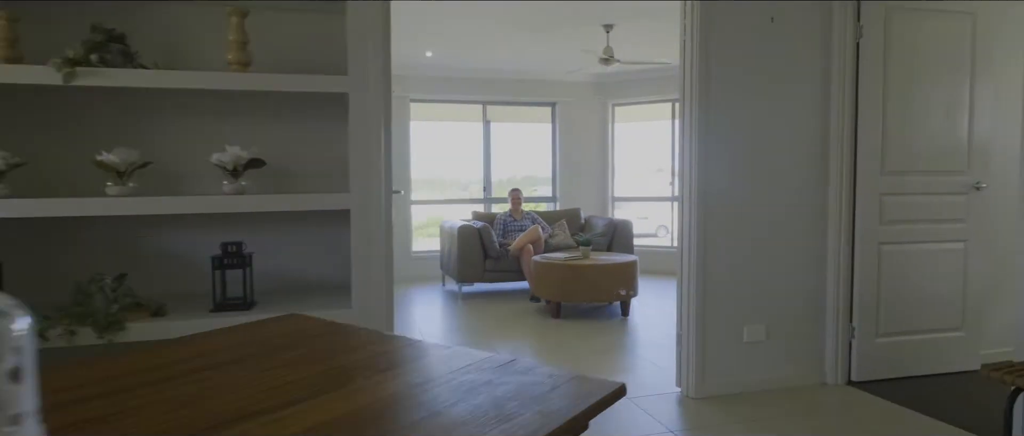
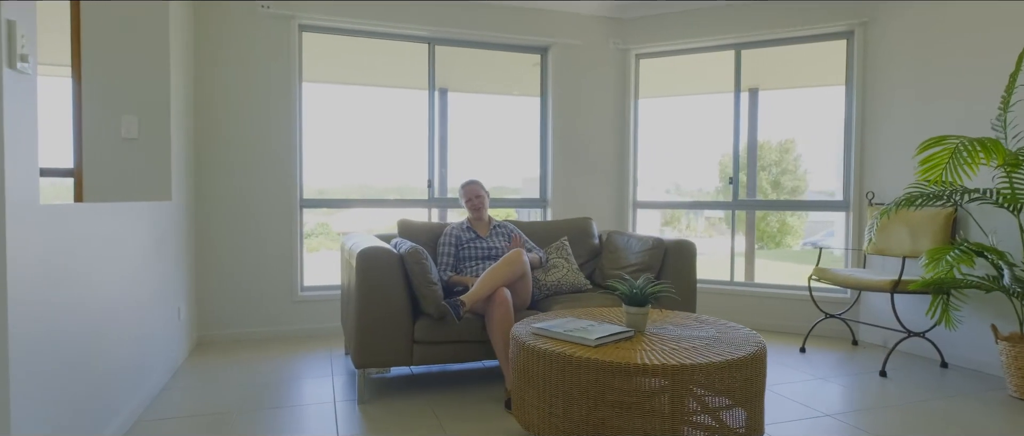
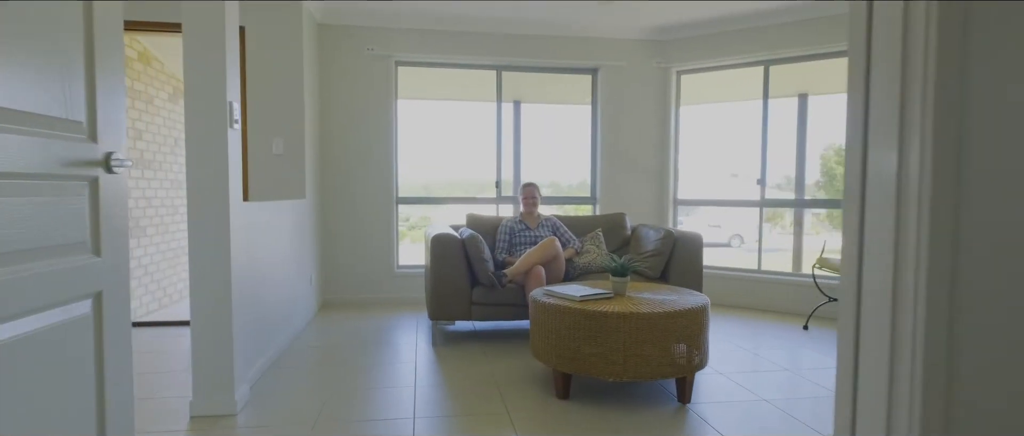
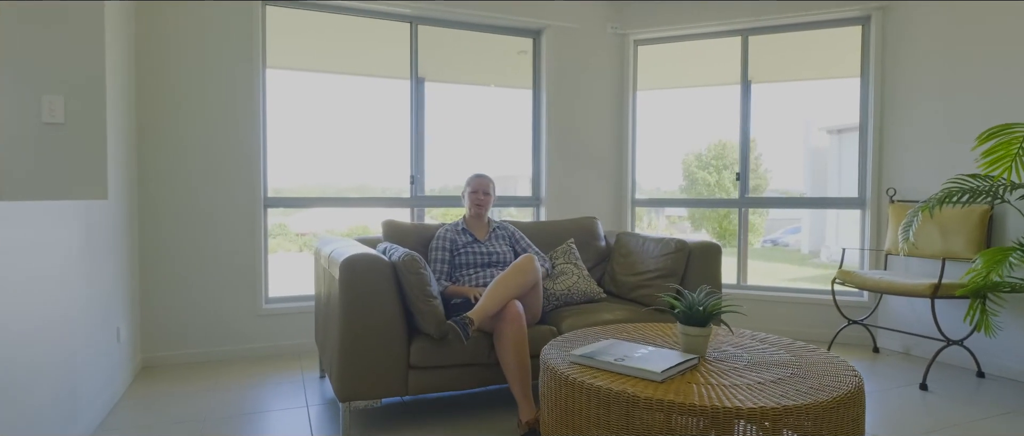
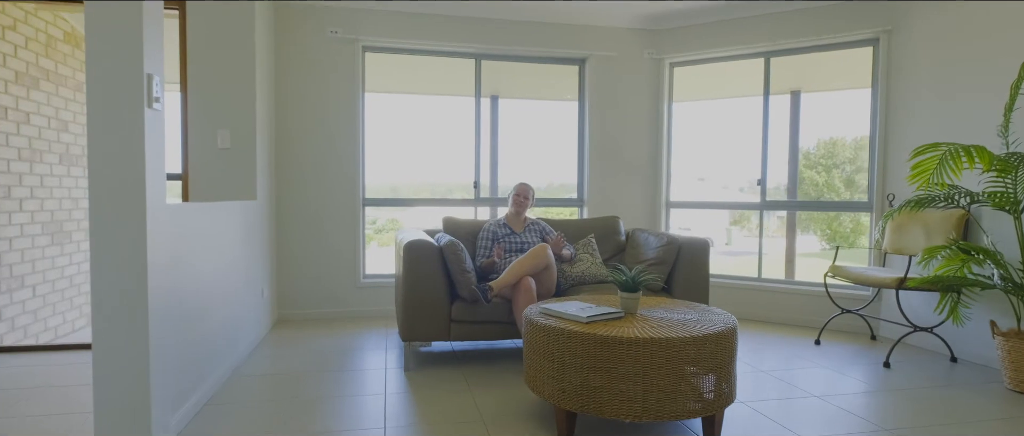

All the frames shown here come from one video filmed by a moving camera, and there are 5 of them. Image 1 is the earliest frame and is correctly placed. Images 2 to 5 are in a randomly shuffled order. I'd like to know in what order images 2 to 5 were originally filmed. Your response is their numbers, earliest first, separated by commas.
3, 5, 2, 4
